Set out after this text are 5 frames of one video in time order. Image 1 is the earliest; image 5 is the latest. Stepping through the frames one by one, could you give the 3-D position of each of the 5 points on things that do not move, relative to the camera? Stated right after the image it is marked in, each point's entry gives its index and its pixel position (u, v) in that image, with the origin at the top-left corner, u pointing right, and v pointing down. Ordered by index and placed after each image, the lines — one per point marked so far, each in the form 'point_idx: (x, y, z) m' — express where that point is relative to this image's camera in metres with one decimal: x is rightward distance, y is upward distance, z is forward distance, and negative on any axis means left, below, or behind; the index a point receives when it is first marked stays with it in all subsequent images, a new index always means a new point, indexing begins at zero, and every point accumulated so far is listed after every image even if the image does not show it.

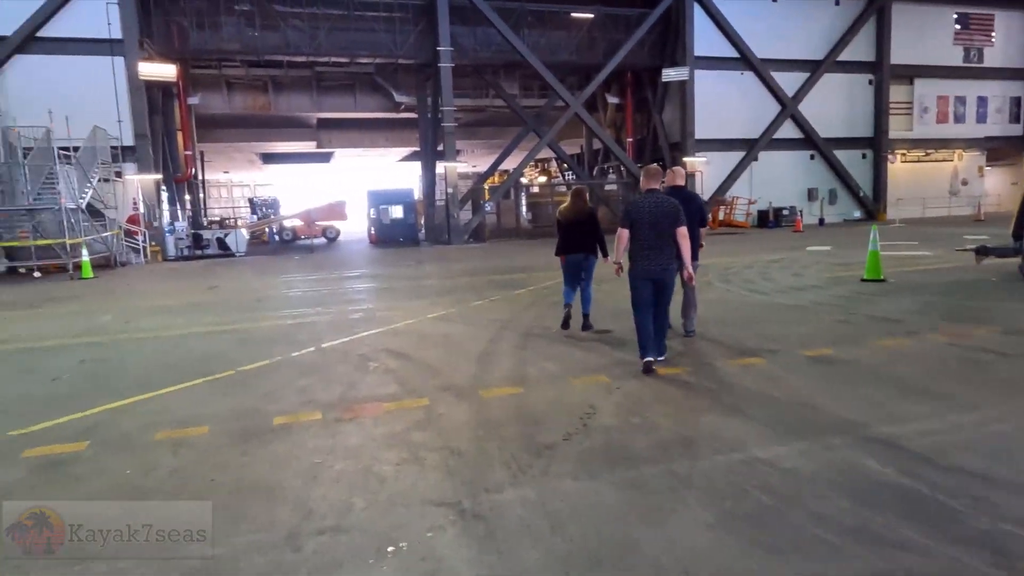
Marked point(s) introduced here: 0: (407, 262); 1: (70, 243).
0: (-2.9, +0.7, +18.2) m
1: (-11.8, +1.2, +17.5) m
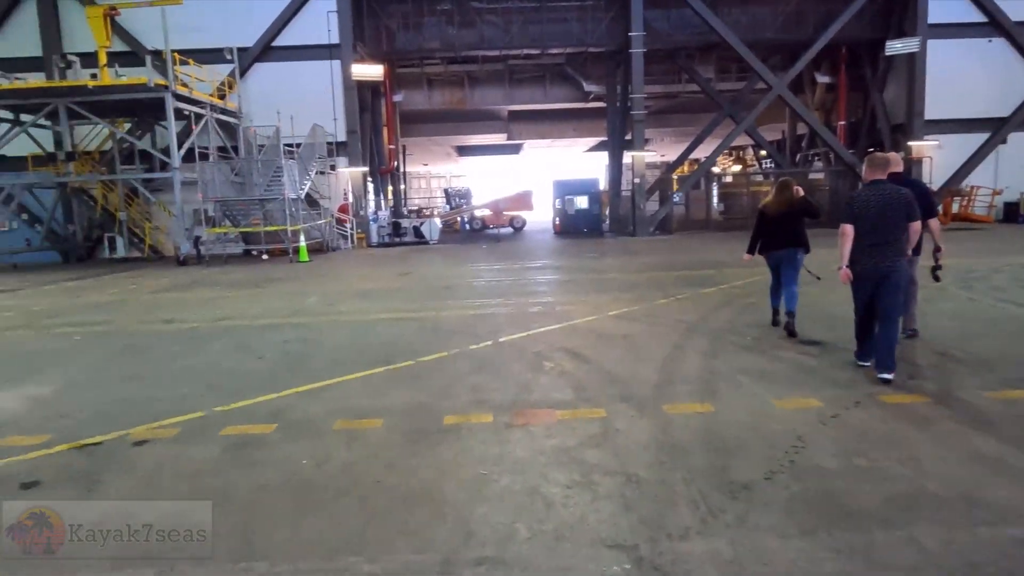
0: (+2.1, +0.9, +17.9) m
1: (-6.6, +1.7, +19.6) m
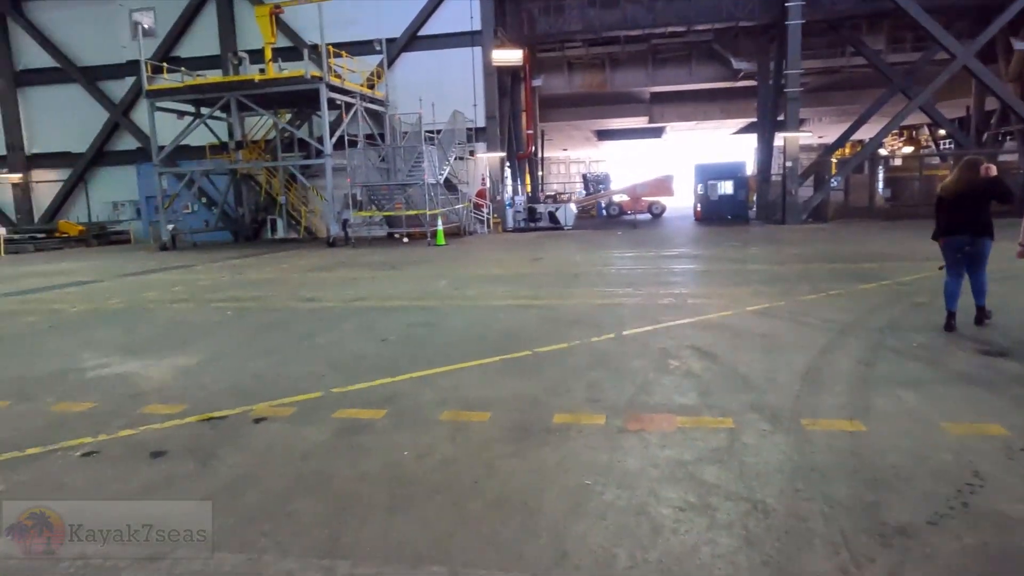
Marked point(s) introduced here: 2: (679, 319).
0: (+5.6, +1.1, +16.8) m
1: (-2.6, +2.3, +20.3) m
2: (+1.7, -0.3, +6.8) m
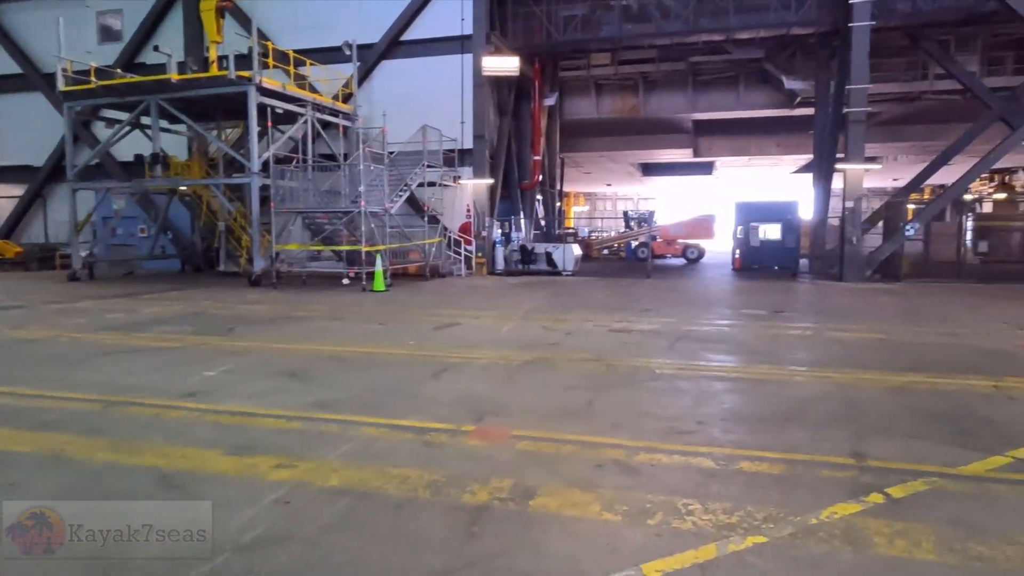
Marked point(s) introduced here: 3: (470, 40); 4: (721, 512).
0: (+4.4, -0.4, +11.9) m
1: (-3.4, +0.9, +16.2) m
2: (-0.3, -1.1, +2.2) m
3: (-1.3, +7.5, +19.9) m
4: (+0.9, -1.1, +3.3) m
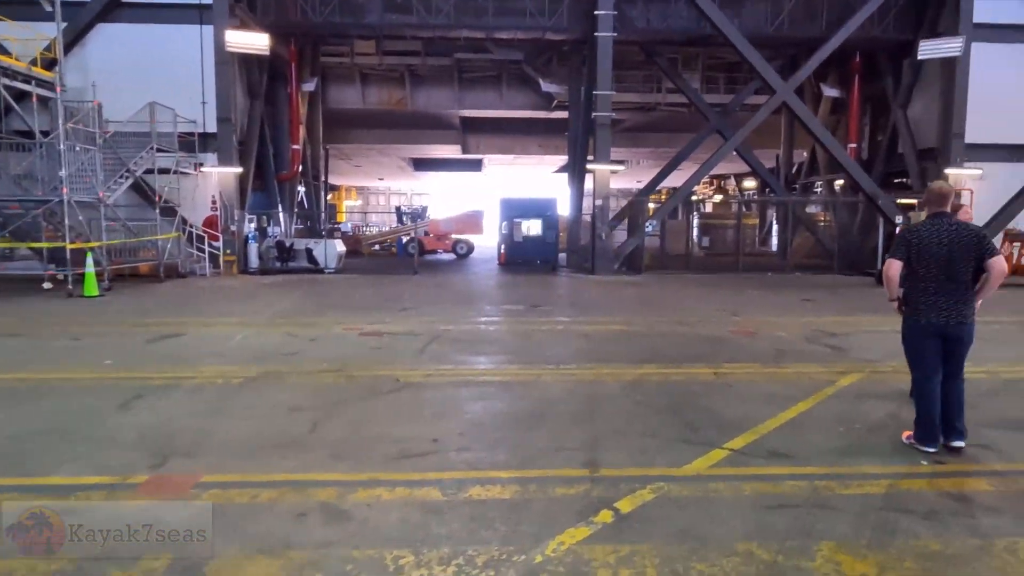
0: (+0.1, -0.3, +12.1) m
1: (-8.7, +0.8, +13.5) m
2: (-1.3, -1.2, +1.3) m
3: (-8.1, +7.4, +17.6) m
4: (-0.4, -1.1, +2.8) m
